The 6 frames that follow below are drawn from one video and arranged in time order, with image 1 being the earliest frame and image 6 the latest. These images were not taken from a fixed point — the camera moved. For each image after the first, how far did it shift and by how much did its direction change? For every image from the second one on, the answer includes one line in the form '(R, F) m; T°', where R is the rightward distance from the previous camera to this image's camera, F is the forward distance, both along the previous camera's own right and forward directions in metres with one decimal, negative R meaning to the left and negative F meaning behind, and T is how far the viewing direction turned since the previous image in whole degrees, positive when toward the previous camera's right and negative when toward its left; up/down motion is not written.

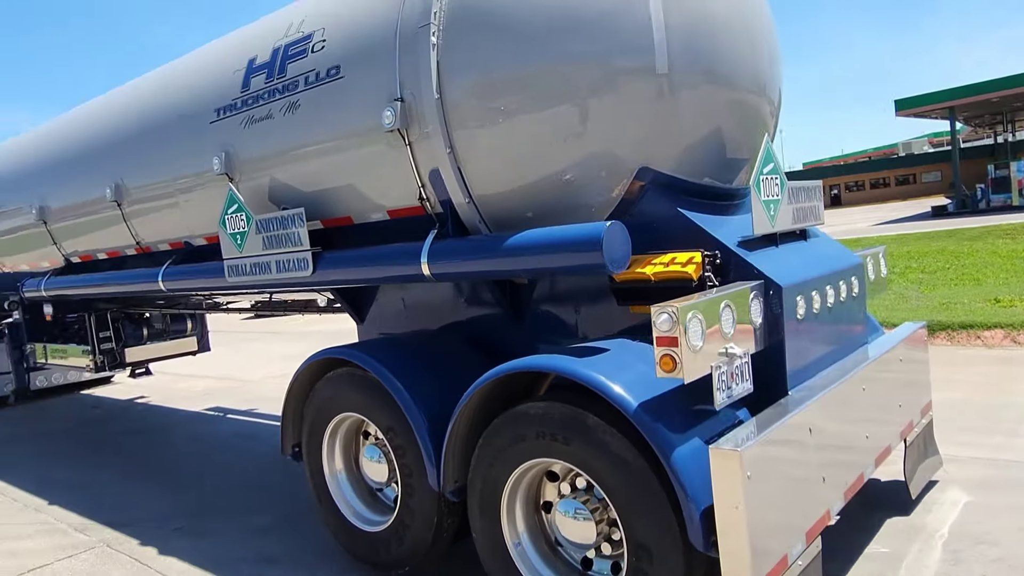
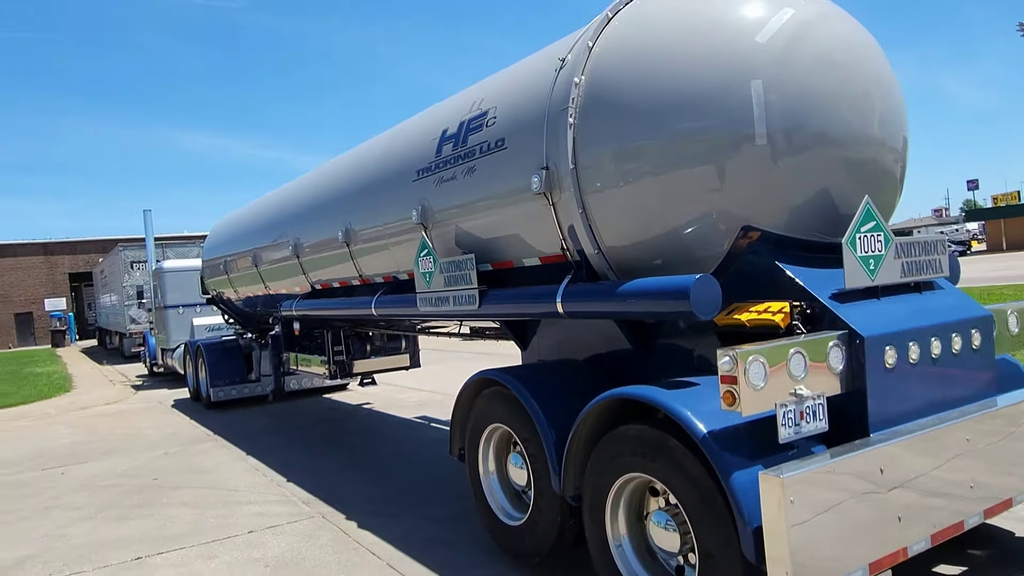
(+0.5, -0.6) m; -17°
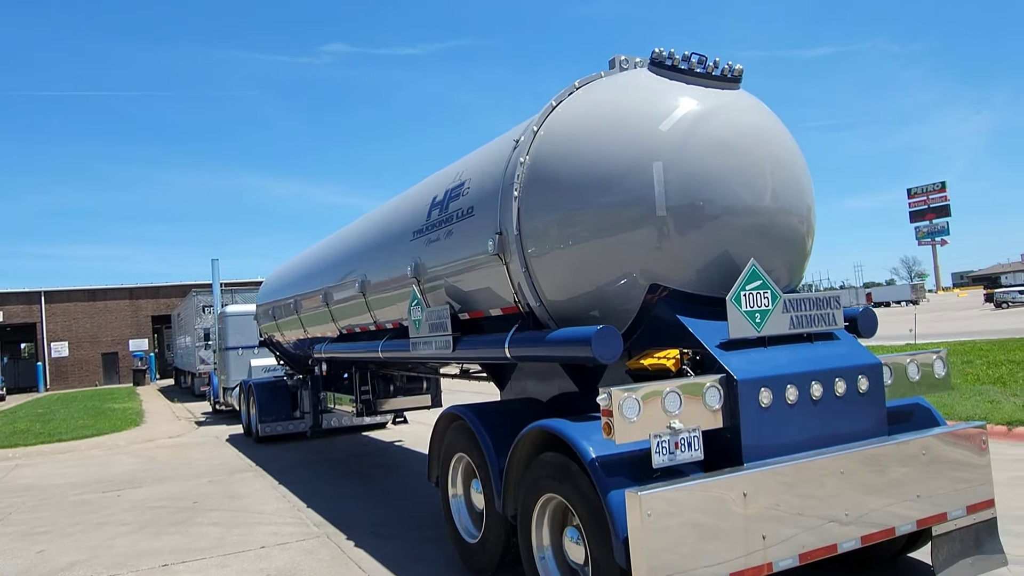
(+0.7, -0.6) m; -5°
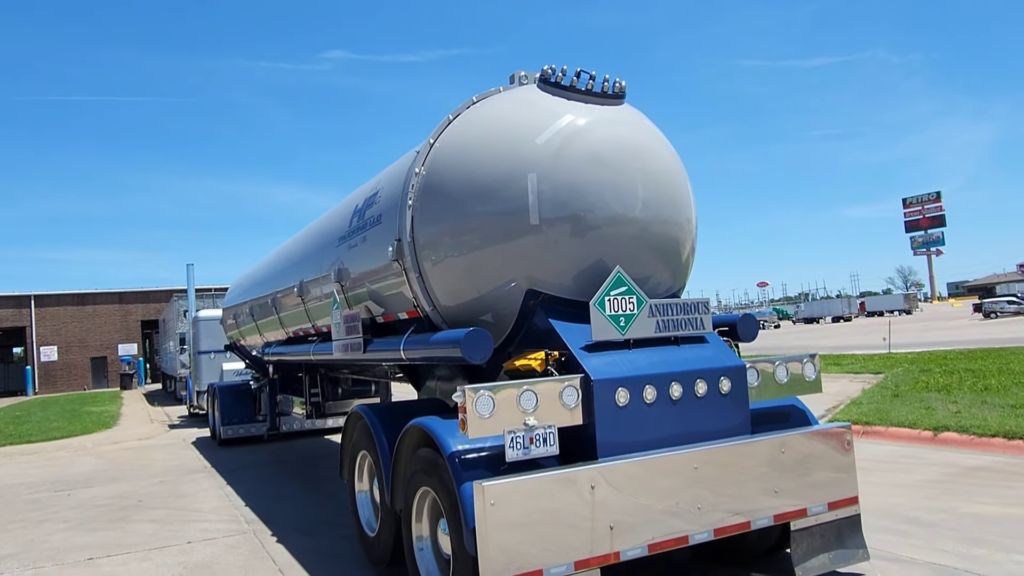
(+0.7, -0.2) m; 0°
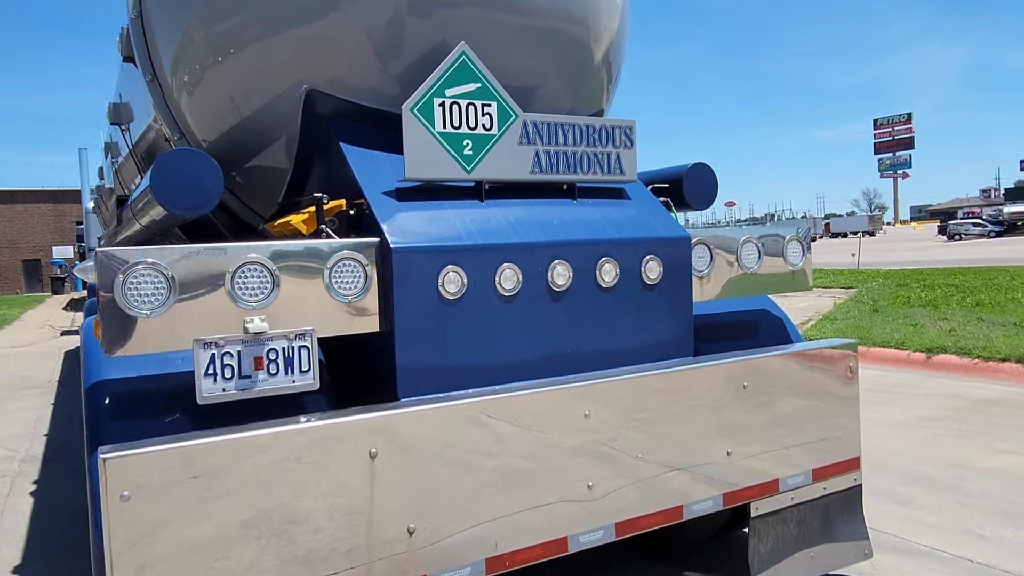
(+0.6, +1.8) m; +3°
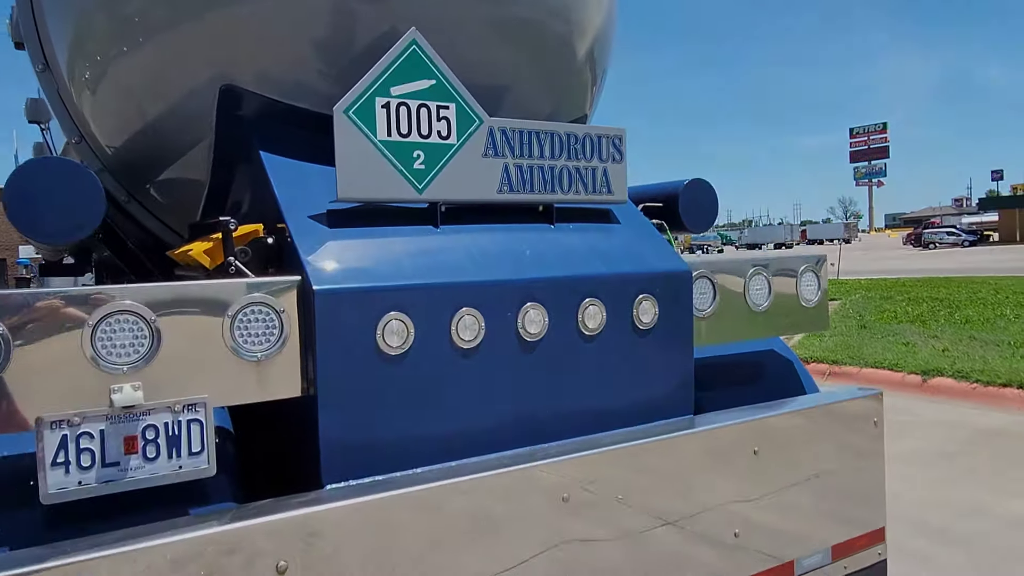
(0.0, +0.4) m; +2°
